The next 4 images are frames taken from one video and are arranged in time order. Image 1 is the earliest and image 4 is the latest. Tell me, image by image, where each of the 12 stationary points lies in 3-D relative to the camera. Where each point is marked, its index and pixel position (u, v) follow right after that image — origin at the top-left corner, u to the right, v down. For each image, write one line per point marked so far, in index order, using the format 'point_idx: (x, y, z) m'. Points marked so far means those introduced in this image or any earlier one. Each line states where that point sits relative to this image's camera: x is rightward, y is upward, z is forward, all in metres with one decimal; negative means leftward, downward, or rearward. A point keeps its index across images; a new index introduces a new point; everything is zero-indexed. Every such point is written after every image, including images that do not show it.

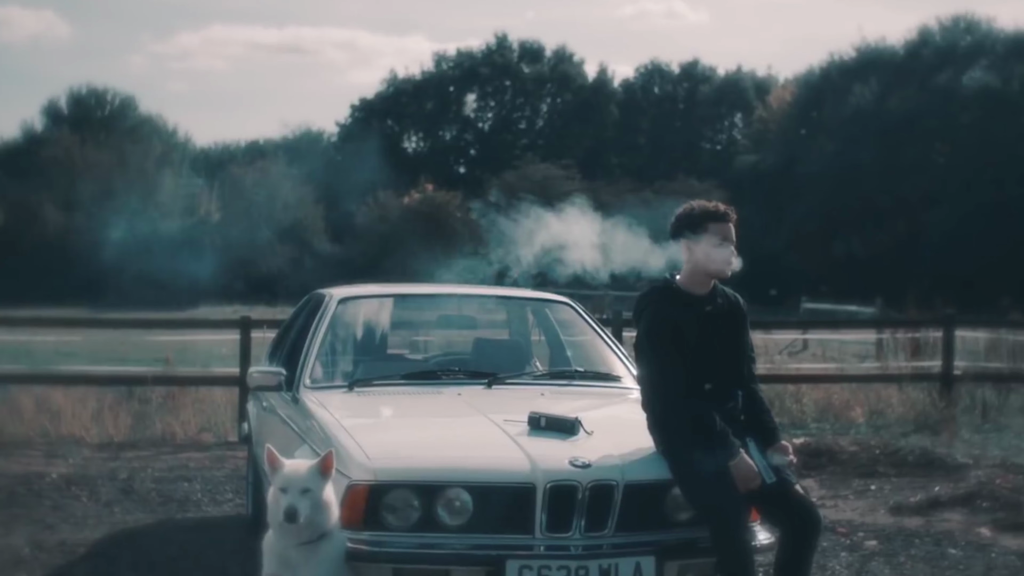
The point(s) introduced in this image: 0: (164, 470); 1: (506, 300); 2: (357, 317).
0: (-2.2, -1.1, +9.4) m
1: (0.0, -0.1, +6.3) m
2: (-0.6, -0.1, +6.0) m
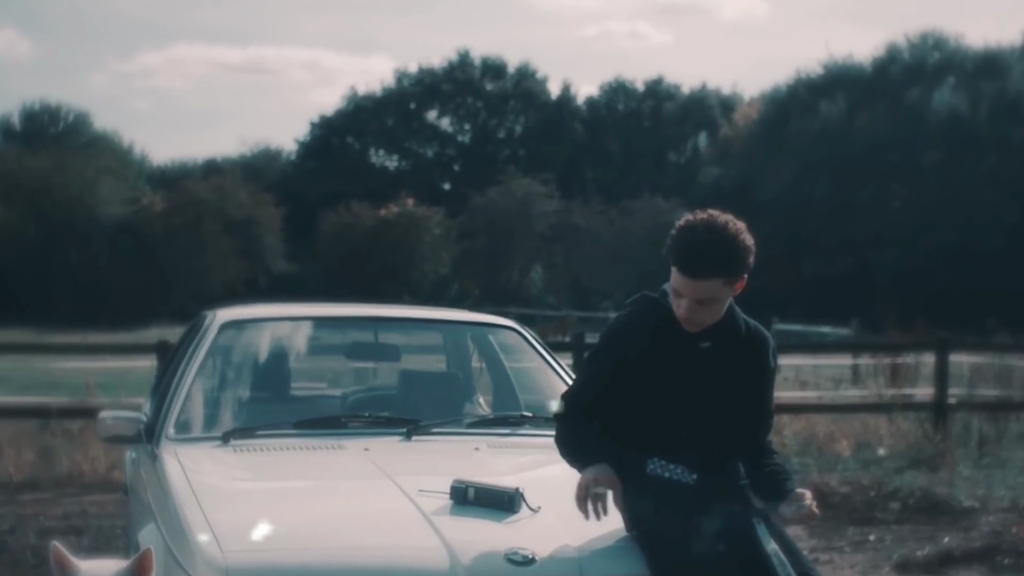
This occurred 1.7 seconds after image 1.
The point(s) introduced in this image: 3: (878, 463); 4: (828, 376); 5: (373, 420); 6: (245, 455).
0: (-2.5, -1.3, +8.1) m
1: (-0.2, -0.1, +5.1) m
2: (-0.8, -0.2, +4.8) m
3: (+2.6, -1.2, +10.4) m
4: (+3.2, -0.9, +14.9) m
5: (-0.4, -0.4, +4.1) m
6: (-0.7, -0.4, +3.7) m
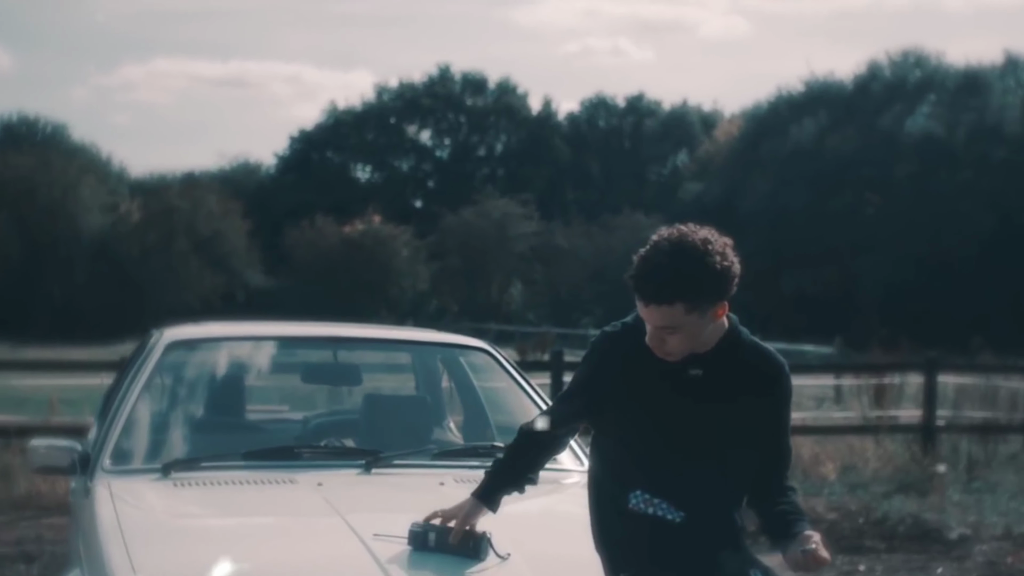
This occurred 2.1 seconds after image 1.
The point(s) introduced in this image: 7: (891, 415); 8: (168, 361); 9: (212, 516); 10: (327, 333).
0: (-2.6, -1.3, +7.8) m
1: (-0.3, -0.2, +4.8) m
2: (-0.9, -0.2, +4.5) m
3: (+2.4, -1.4, +10.1) m
4: (+2.9, -1.1, +14.6) m
5: (-0.5, -0.4, +3.7) m
6: (-0.7, -0.5, +3.4) m
7: (+3.1, -1.0, +12.0) m
8: (-1.0, -0.2, +4.4) m
9: (-0.7, -0.5, +3.2) m
10: (-0.6, -0.1, +4.7) m
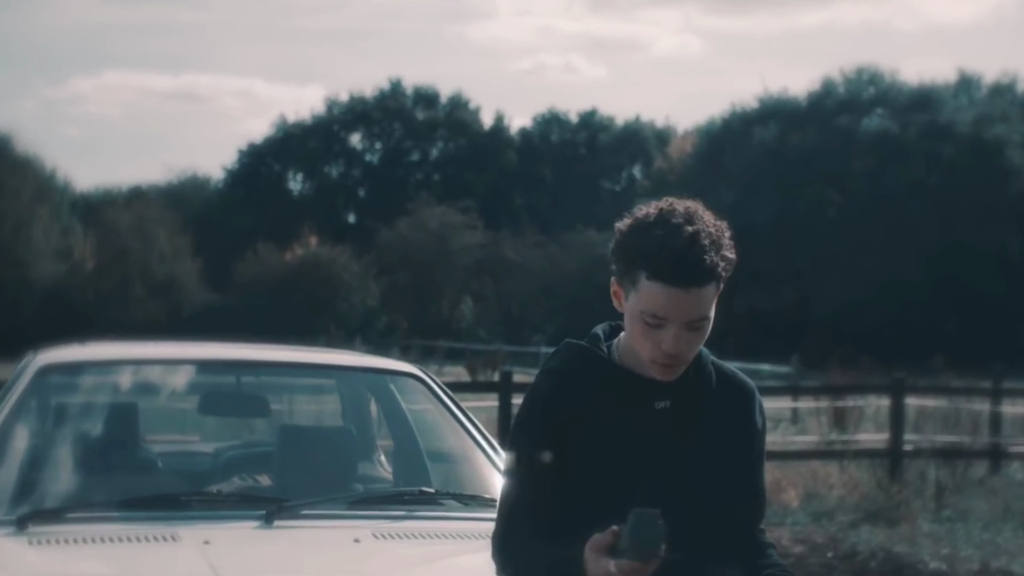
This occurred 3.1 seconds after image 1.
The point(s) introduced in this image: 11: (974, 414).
0: (-2.9, -1.4, +7.1) m
1: (-0.5, -0.2, +4.2) m
2: (-1.1, -0.3, +3.9) m
3: (+2.1, -1.5, +9.6) m
4: (+2.5, -1.2, +14.1) m
5: (-0.6, -0.4, +3.1) m
6: (-0.9, -0.5, +2.8) m
7: (+2.7, -1.2, +11.5) m
8: (-1.2, -0.3, +3.8) m
9: (-0.8, -0.5, +2.6) m
10: (-0.8, -0.2, +4.1) m
11: (+3.7, -1.0, +11.9) m
